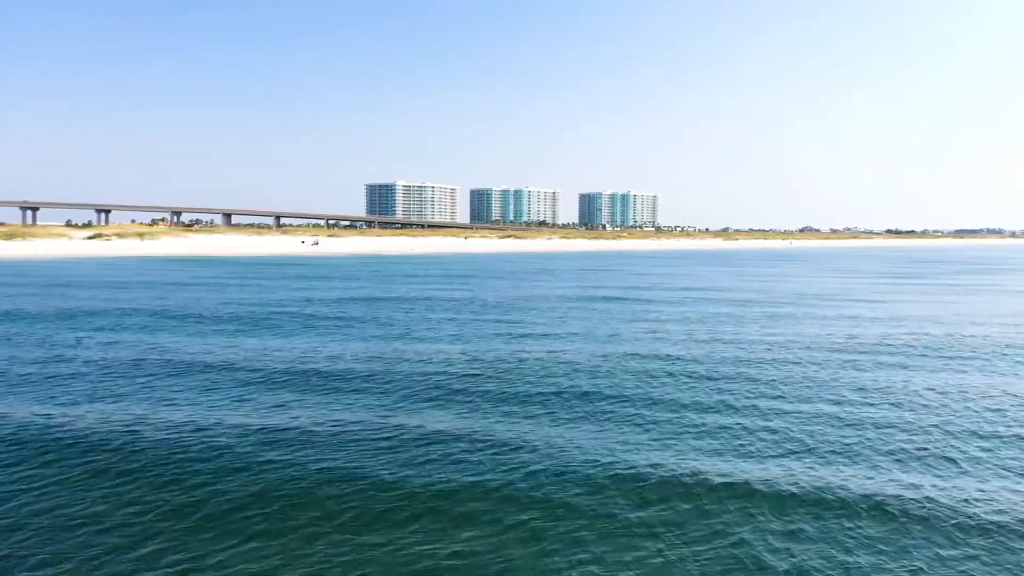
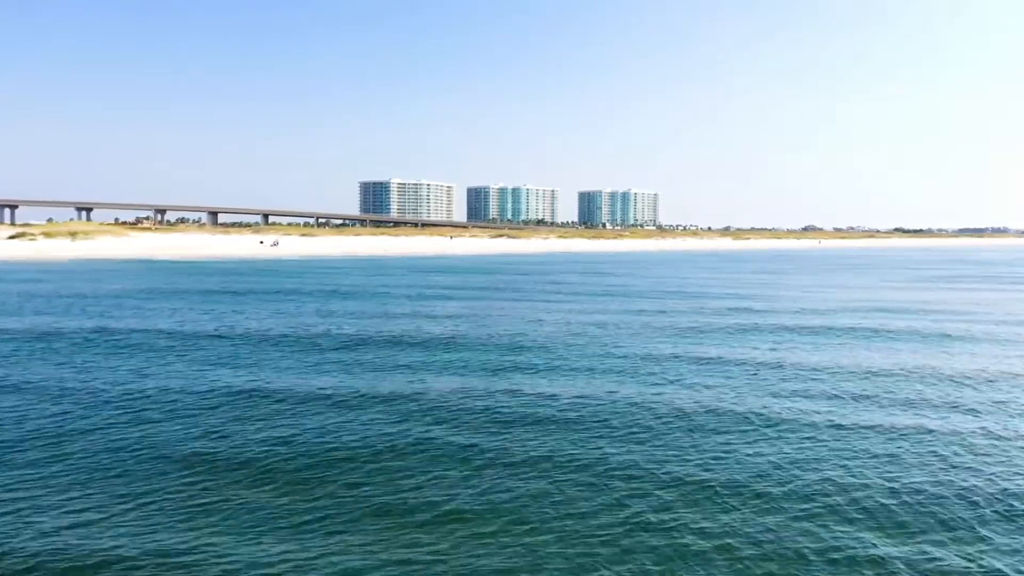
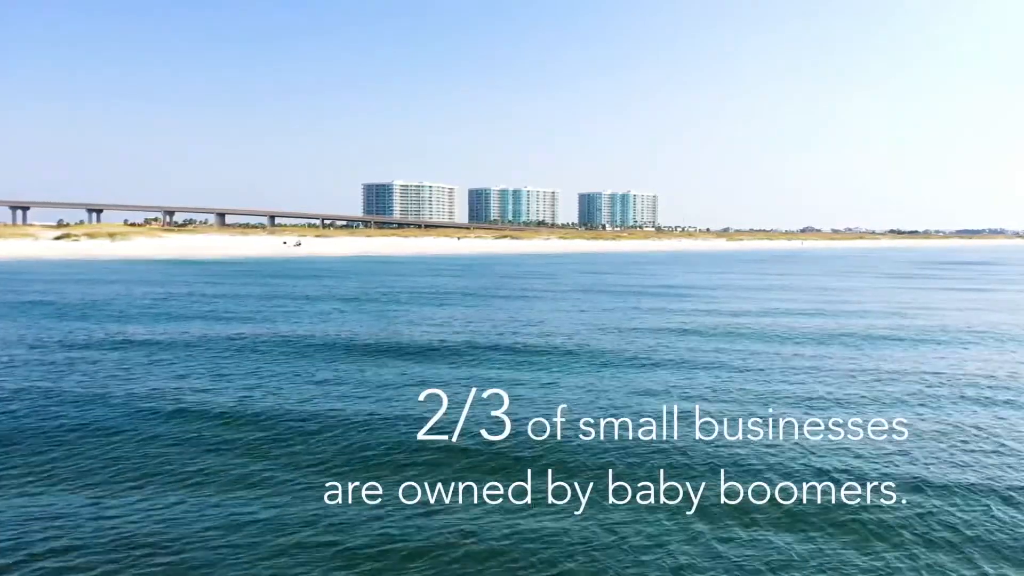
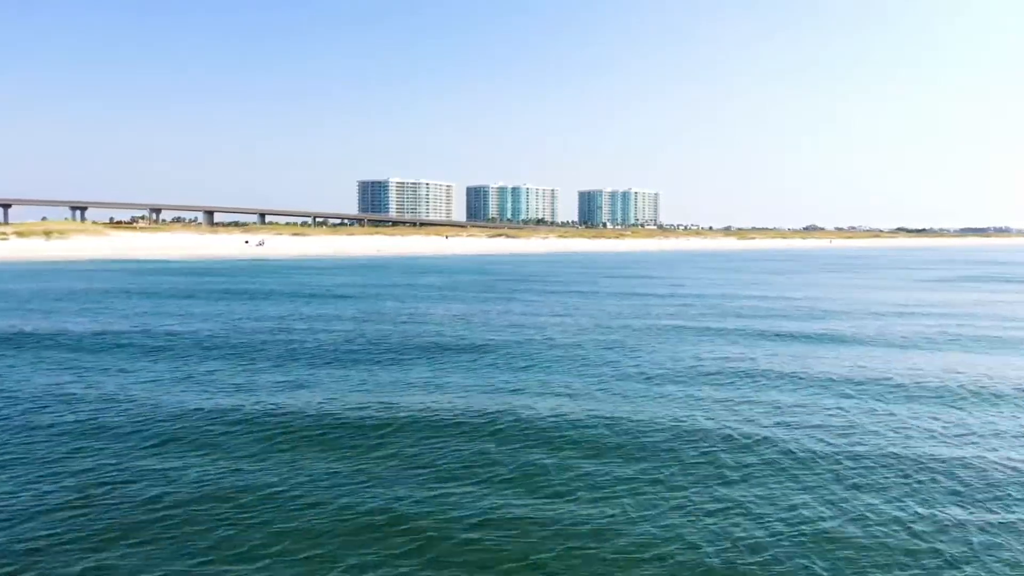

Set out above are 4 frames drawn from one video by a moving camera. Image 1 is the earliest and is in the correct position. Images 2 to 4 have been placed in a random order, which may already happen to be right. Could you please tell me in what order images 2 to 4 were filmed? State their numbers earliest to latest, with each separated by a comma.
3, 2, 4
